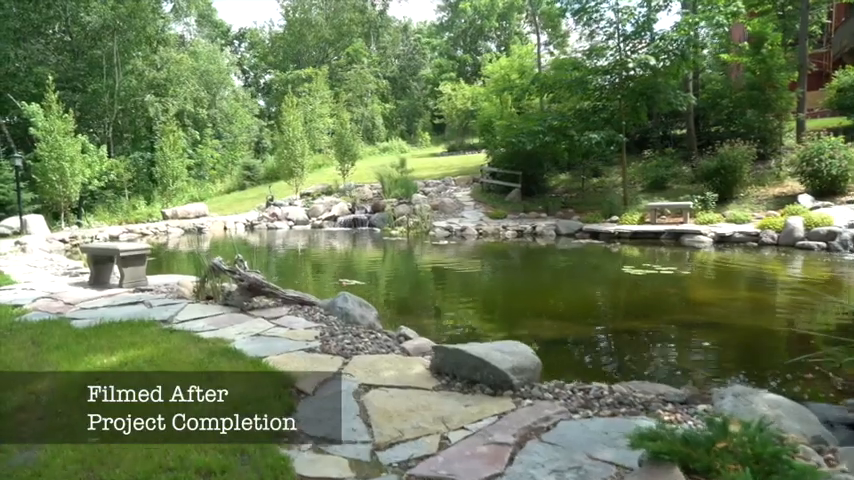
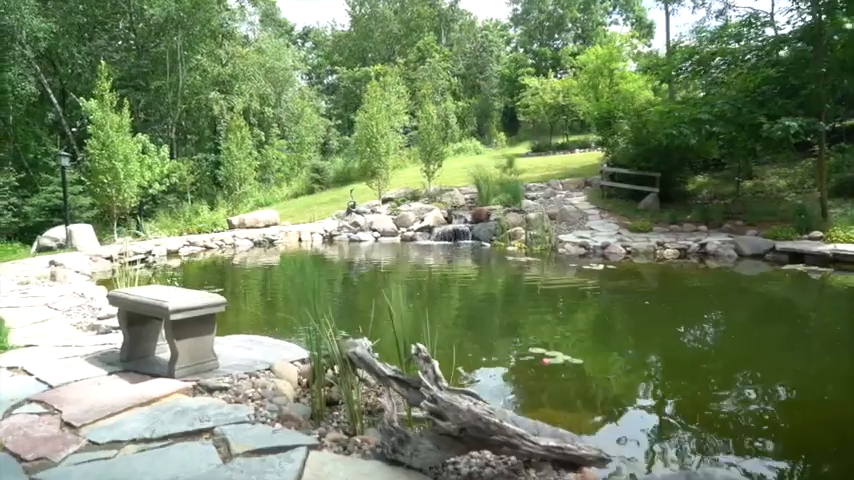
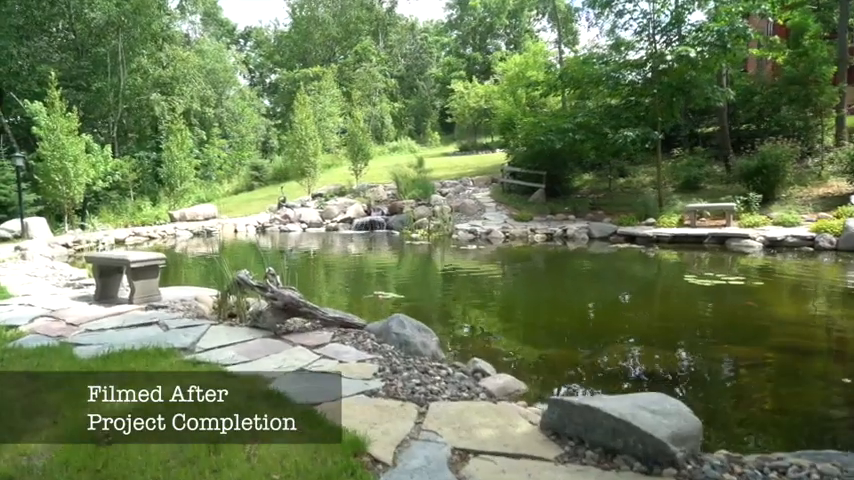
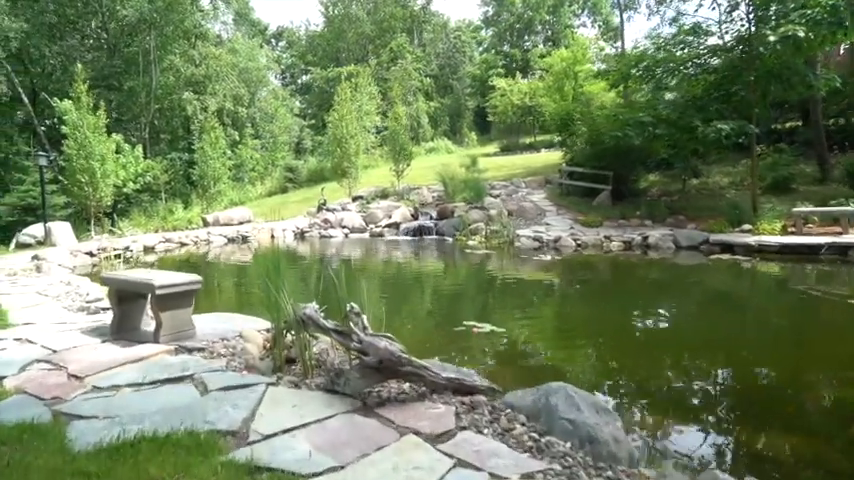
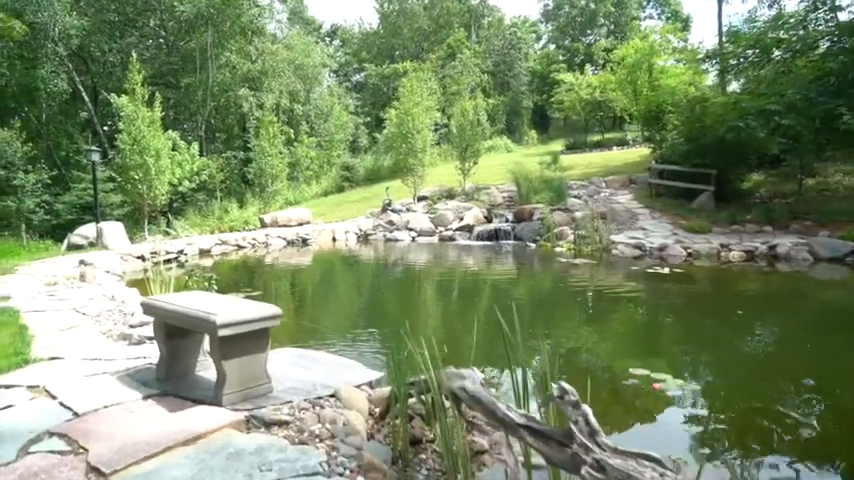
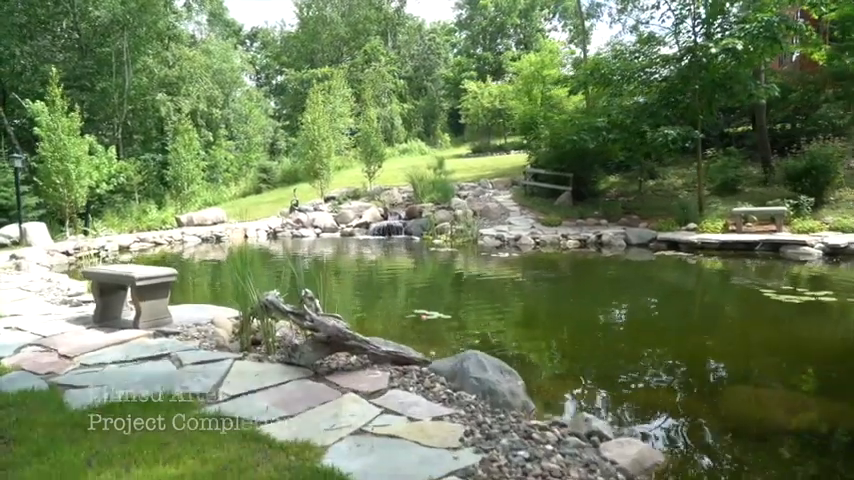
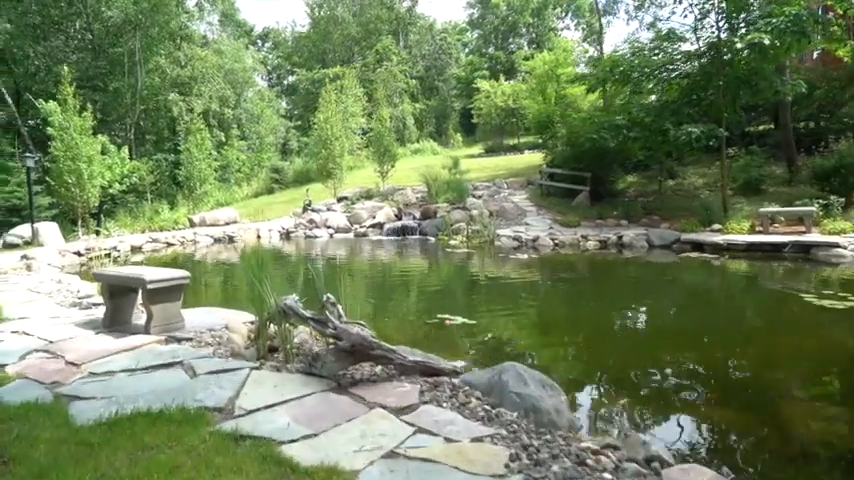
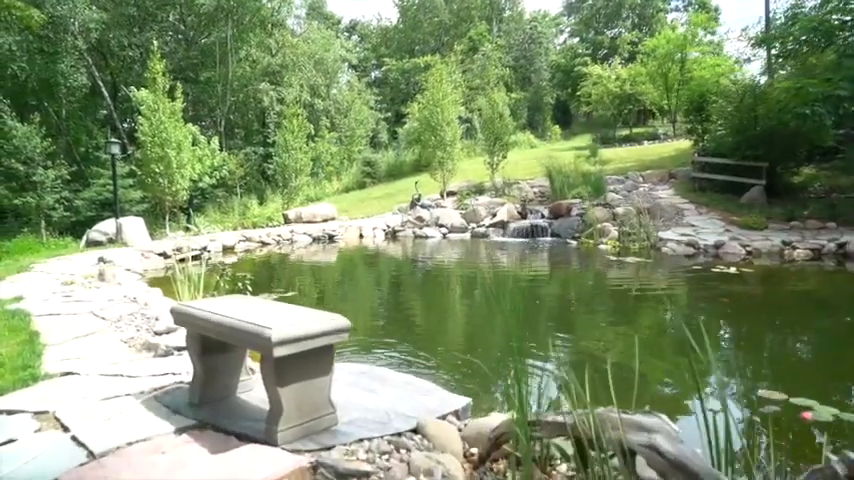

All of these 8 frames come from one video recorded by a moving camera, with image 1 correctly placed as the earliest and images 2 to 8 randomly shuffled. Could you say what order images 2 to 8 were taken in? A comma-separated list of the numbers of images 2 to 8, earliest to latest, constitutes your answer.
3, 6, 7, 4, 2, 5, 8
